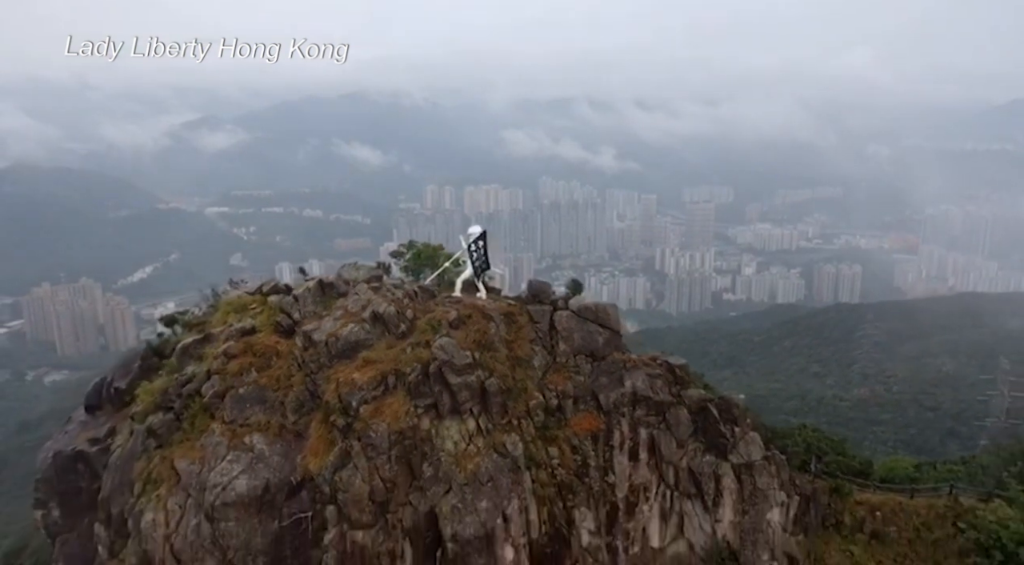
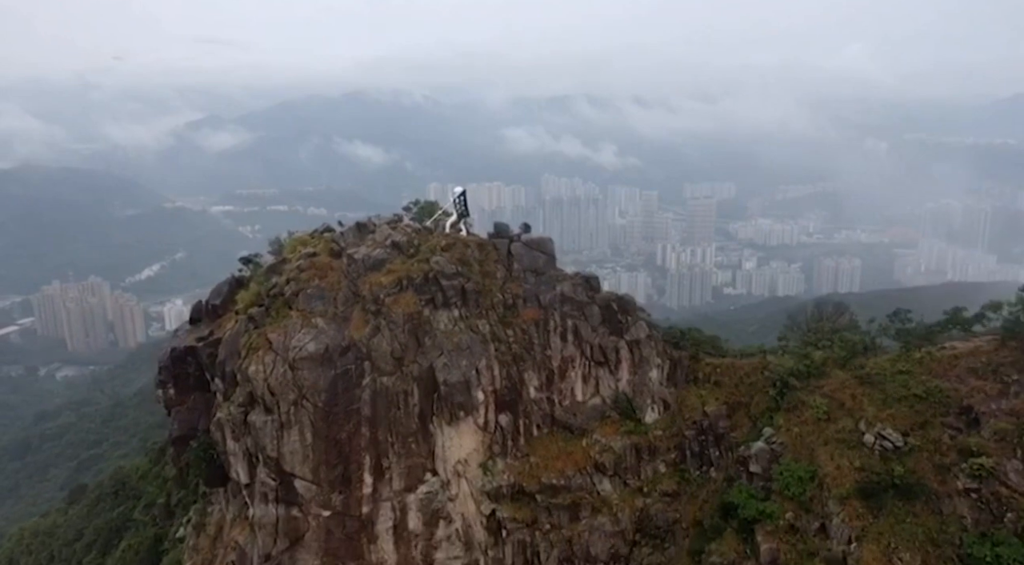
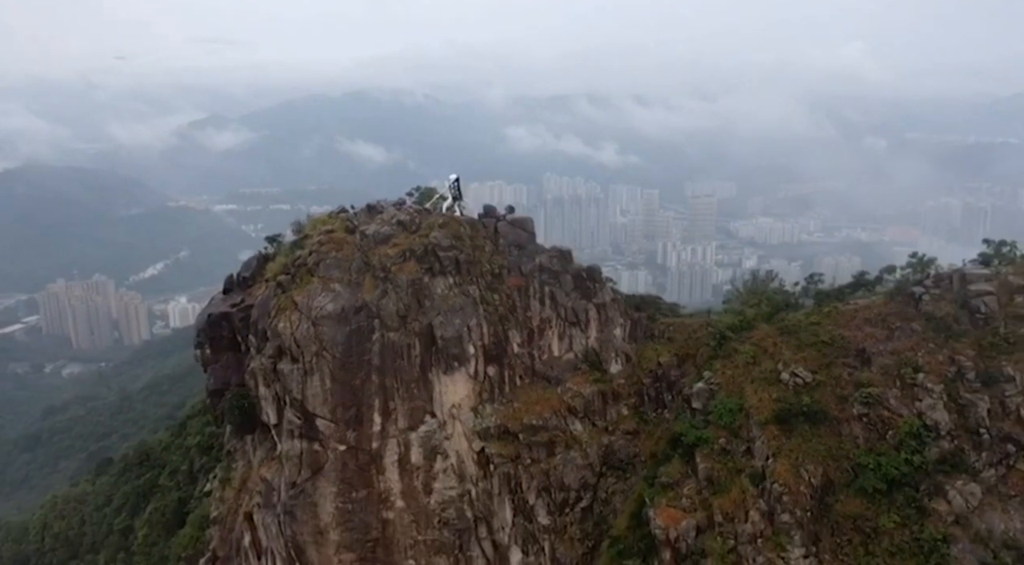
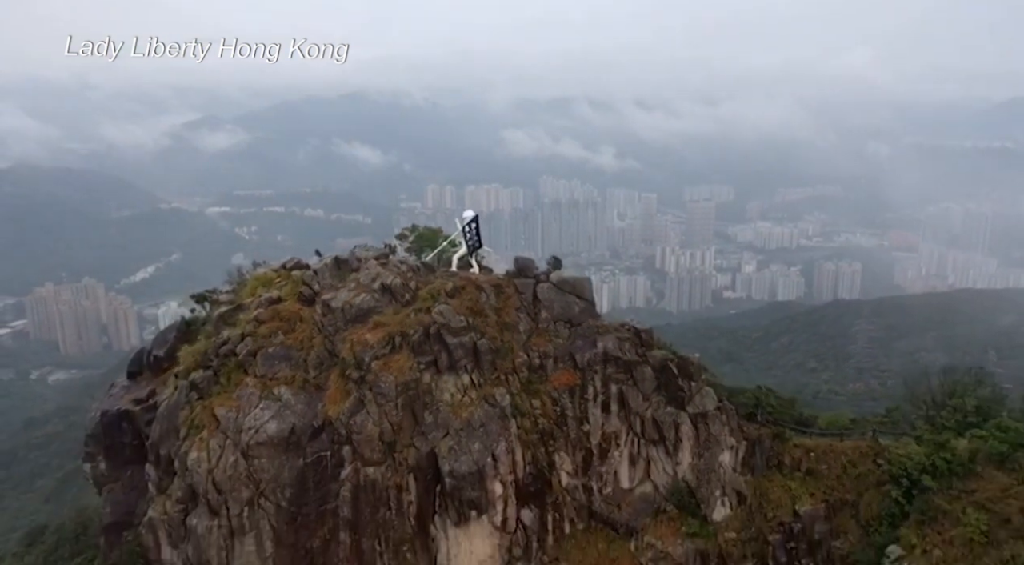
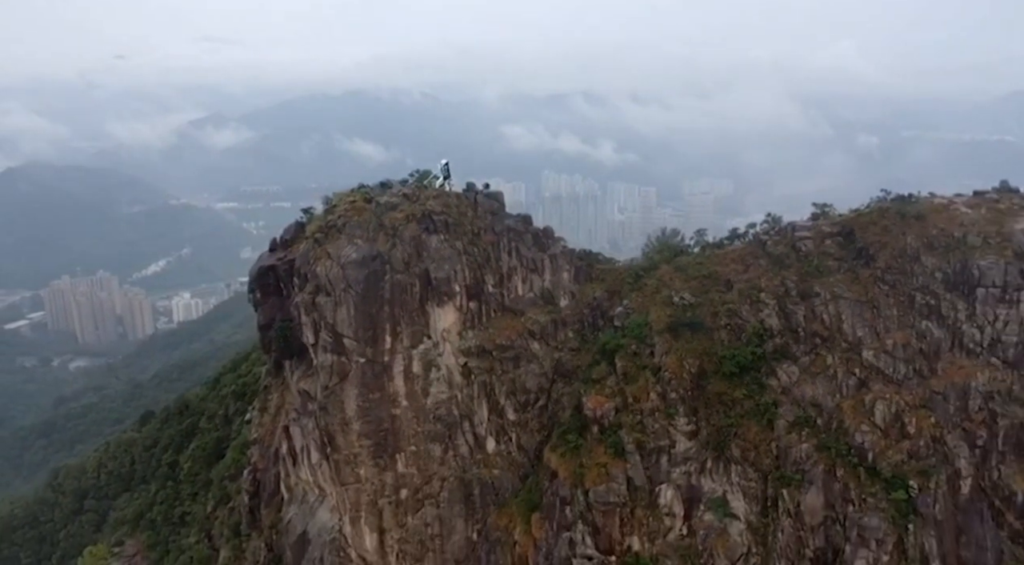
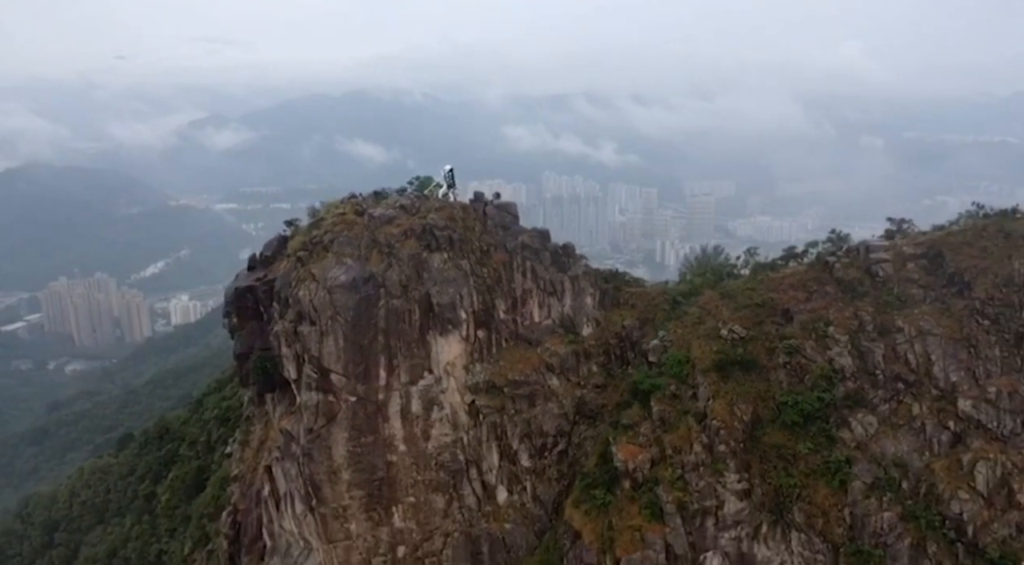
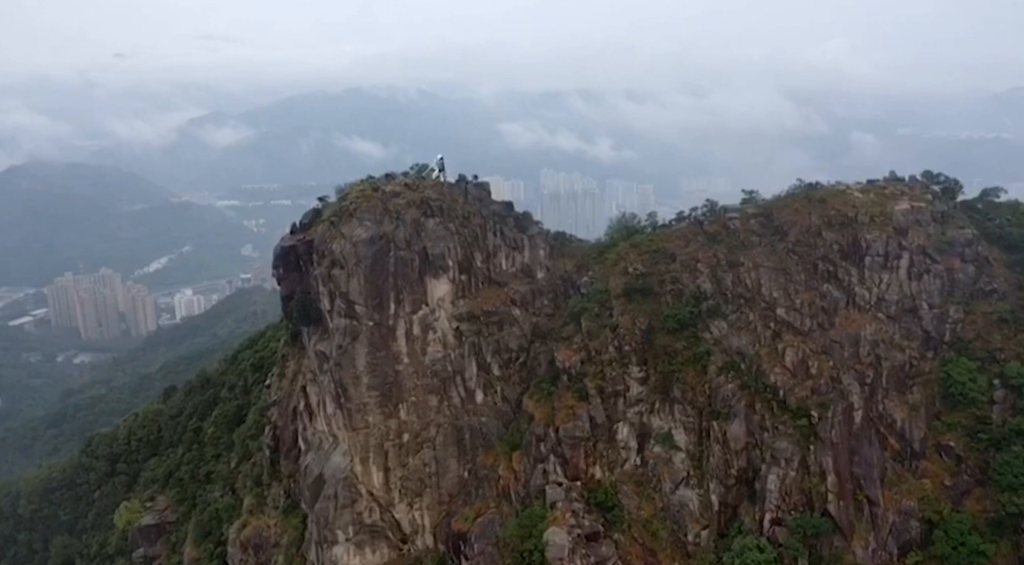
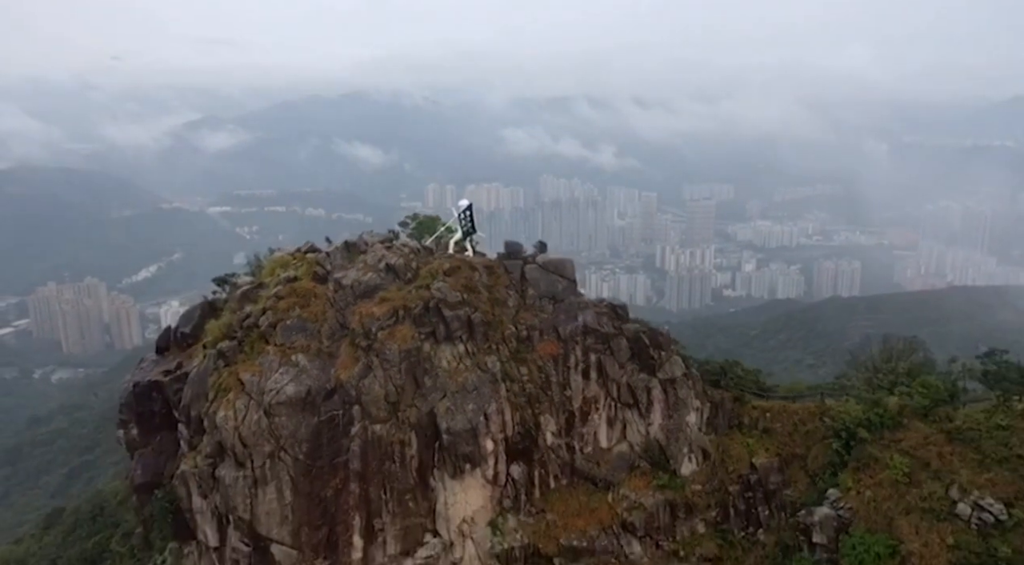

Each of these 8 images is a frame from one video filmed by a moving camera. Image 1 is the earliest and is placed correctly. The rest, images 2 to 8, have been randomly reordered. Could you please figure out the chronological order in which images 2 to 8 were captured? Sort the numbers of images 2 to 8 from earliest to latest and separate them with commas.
4, 8, 2, 3, 6, 5, 7
